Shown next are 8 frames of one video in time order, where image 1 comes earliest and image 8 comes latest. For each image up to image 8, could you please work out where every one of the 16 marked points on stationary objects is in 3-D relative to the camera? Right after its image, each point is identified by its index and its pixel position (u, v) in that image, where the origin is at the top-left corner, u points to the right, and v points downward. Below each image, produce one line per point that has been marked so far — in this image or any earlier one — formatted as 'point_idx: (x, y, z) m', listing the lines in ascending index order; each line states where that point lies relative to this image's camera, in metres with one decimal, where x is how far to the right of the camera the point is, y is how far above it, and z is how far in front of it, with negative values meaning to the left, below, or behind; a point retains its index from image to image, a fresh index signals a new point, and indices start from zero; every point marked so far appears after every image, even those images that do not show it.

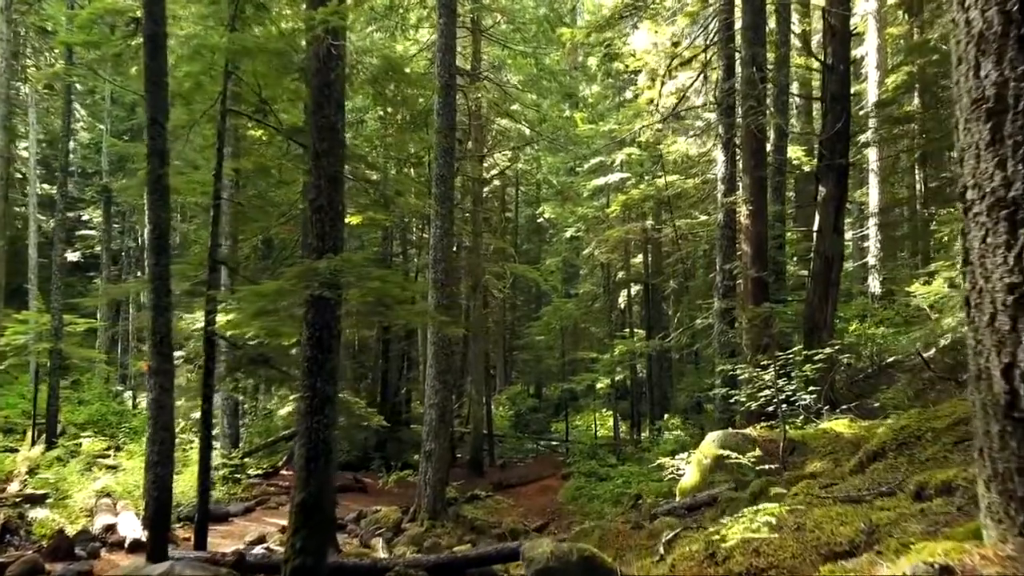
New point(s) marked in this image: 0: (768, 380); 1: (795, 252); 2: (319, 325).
0: (+2.9, -1.0, +8.6) m
1: (+6.6, +0.8, +18.1) m
2: (-1.7, -0.3, +6.7) m
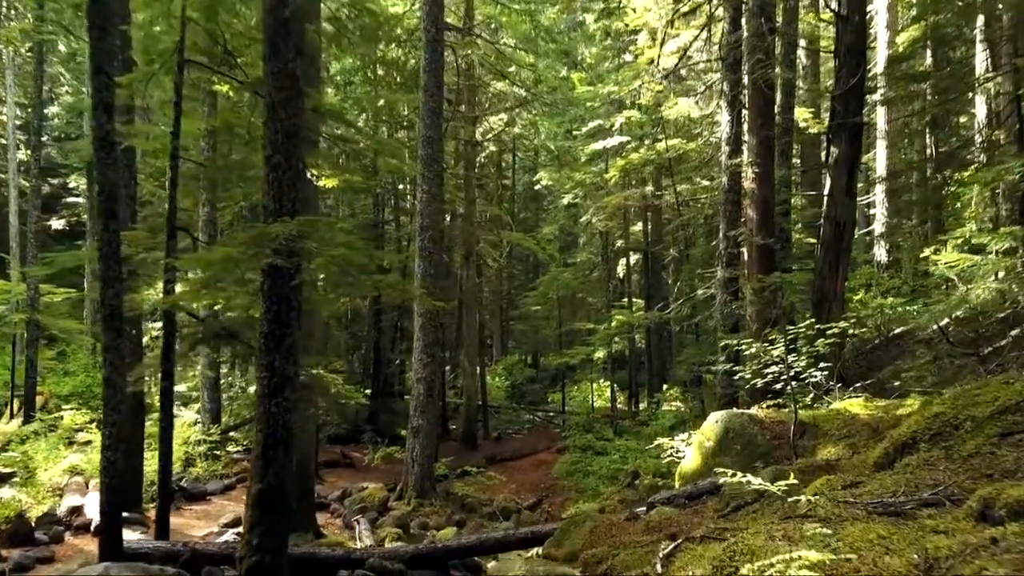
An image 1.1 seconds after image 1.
0: (+2.7, -0.7, +8.0) m
1: (+6.5, +1.5, +17.3) m
2: (-1.8, -0.1, +5.9) m
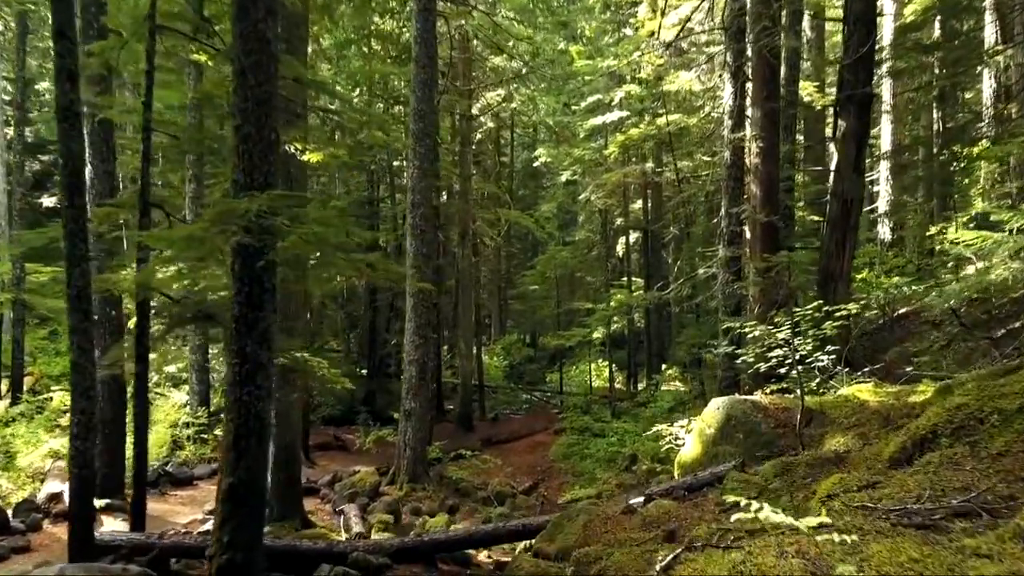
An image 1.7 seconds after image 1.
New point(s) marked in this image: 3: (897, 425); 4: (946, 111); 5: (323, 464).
0: (+2.6, -0.5, +7.6) m
1: (+6.4, +2.0, +16.9) m
2: (-1.9, +0.1, +5.5) m
3: (+2.9, -1.0, +5.8) m
4: (+10.8, +4.4, +19.2) m
5: (-3.5, -3.3, +14.4) m
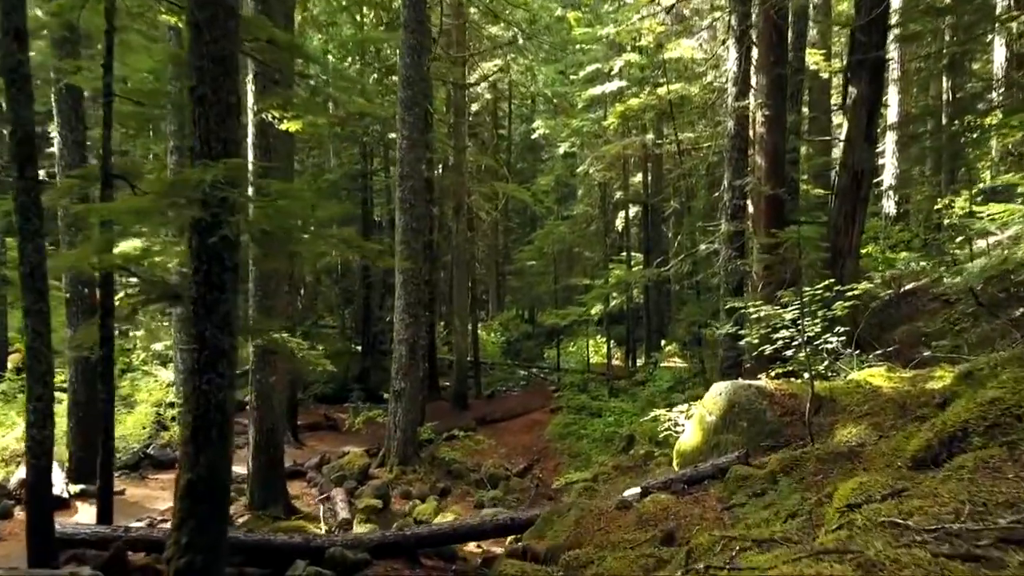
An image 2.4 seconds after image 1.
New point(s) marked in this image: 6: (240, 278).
0: (+2.5, -0.3, +7.1) m
1: (+6.3, +2.5, +16.3) m
2: (-2.0, +0.2, +5.0) m
3: (+2.8, -0.9, +5.3) m
4: (+10.7, +5.0, +18.6) m
5: (-3.6, -2.9, +14.0) m
6: (-1.8, +0.1, +5.2) m
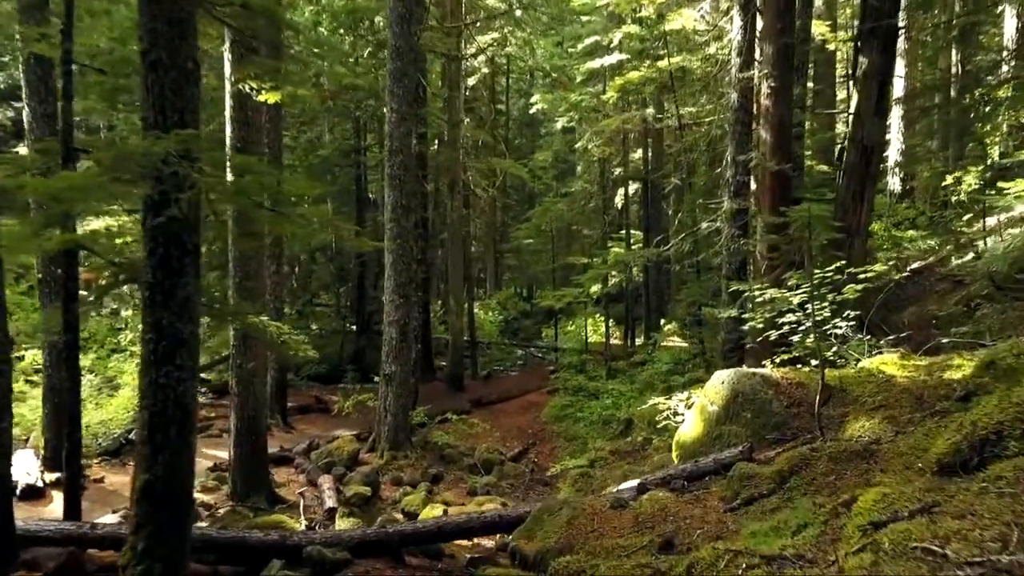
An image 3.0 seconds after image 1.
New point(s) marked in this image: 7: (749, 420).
0: (+2.4, -0.1, +6.7) m
1: (+6.2, +2.9, +15.8) m
2: (-2.1, +0.3, +4.6) m
3: (+2.7, -0.8, +4.9) m
4: (+10.6, +5.5, +18.0) m
5: (-3.7, -2.5, +13.7) m
6: (-1.9, +0.2, +4.8) m
7: (+1.9, -1.0, +6.1) m
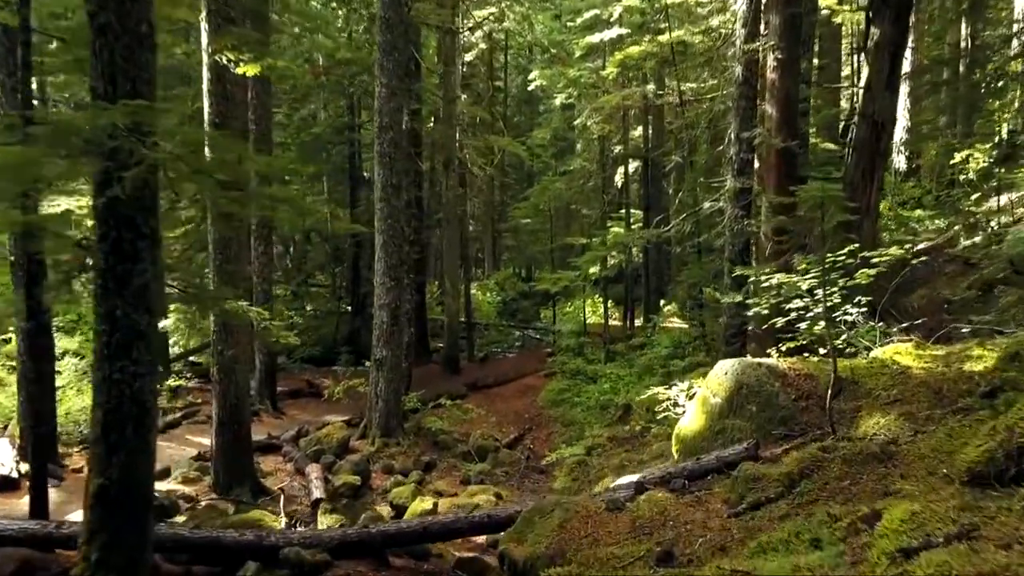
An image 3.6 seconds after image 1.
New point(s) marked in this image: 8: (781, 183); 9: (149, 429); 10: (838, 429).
0: (+2.4, 0.0, +6.3) m
1: (+6.1, +3.3, +15.3) m
2: (-2.1, +0.4, +4.2) m
3: (+2.6, -0.7, +4.5) m
4: (+10.5, +5.9, +17.5) m
5: (-3.8, -2.2, +13.3) m
6: (-2.0, +0.2, +4.4) m
7: (+1.8, -0.9, +5.7) m
8: (+3.2, +1.2, +9.1) m
9: (-2.1, -0.8, +4.4) m
10: (+2.1, -0.9, +5.1) m
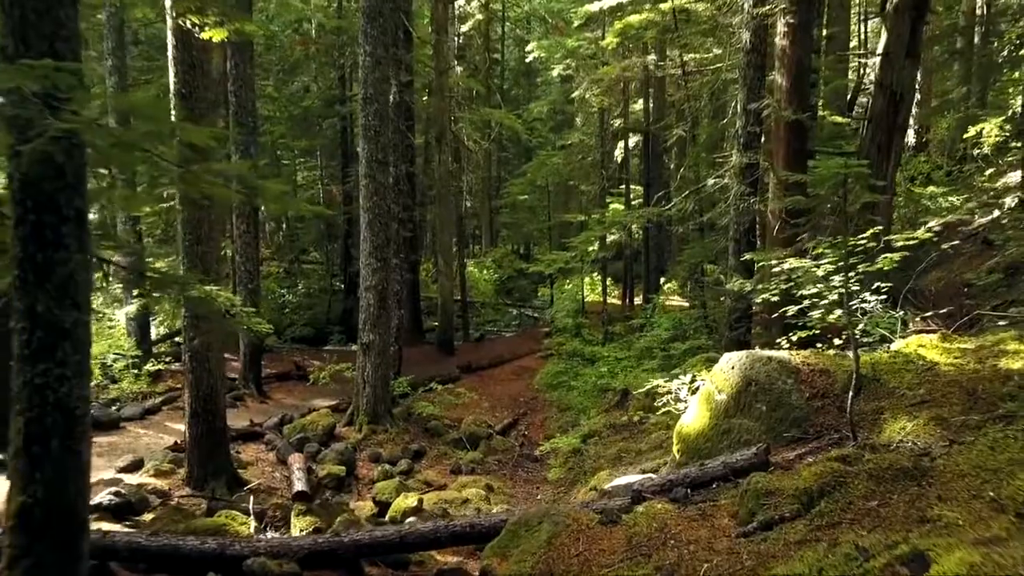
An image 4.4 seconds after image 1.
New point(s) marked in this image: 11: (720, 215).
0: (+2.3, +0.1, +5.7) m
1: (+6.0, +3.7, +14.7) m
2: (-2.2, +0.4, +3.6) m
3: (+2.5, -0.7, +4.0) m
4: (+10.4, +6.4, +16.7) m
5: (-3.9, -1.9, +12.9) m
6: (-2.1, +0.3, +3.8) m
7: (+1.7, -0.8, +5.2) m
8: (+3.1, +1.4, +8.5) m
9: (-2.1, -0.8, +3.9) m
10: (+2.1, -0.9, +4.6) m
11: (+2.9, +1.0, +10.6) m
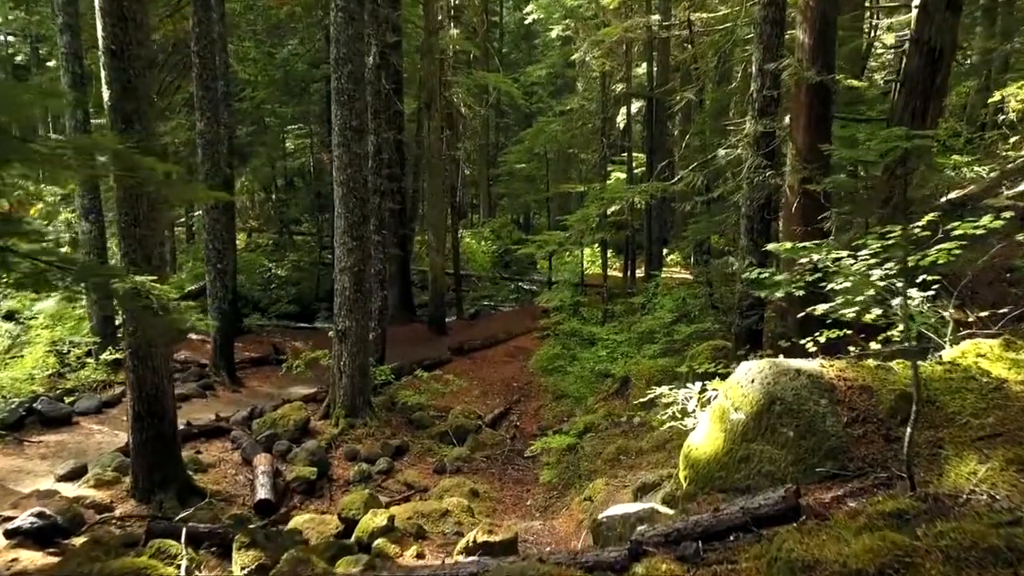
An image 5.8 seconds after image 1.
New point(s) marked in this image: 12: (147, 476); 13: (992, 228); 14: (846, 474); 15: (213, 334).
0: (+2.1, +0.1, +4.7) m
1: (+5.9, +4.1, +13.5) m
2: (-2.4, +0.3, +2.6) m
3: (+2.4, -0.7, +3.1) m
4: (+10.3, +6.9, +15.4) m
5: (-4.0, -1.5, +12.0) m
6: (-2.3, +0.2, +2.9) m
7: (+1.5, -0.8, +4.2) m
8: (+2.9, +1.6, +7.5) m
9: (-2.3, -0.8, +2.9) m
10: (+1.9, -0.9, +3.7) m
11: (+2.7, +1.2, +9.6) m
12: (-3.4, -1.8, +7.3) m
13: (+2.7, +0.3, +4.4) m
14: (+1.8, -1.0, +4.1) m
15: (-4.6, -0.7, +11.8) m
